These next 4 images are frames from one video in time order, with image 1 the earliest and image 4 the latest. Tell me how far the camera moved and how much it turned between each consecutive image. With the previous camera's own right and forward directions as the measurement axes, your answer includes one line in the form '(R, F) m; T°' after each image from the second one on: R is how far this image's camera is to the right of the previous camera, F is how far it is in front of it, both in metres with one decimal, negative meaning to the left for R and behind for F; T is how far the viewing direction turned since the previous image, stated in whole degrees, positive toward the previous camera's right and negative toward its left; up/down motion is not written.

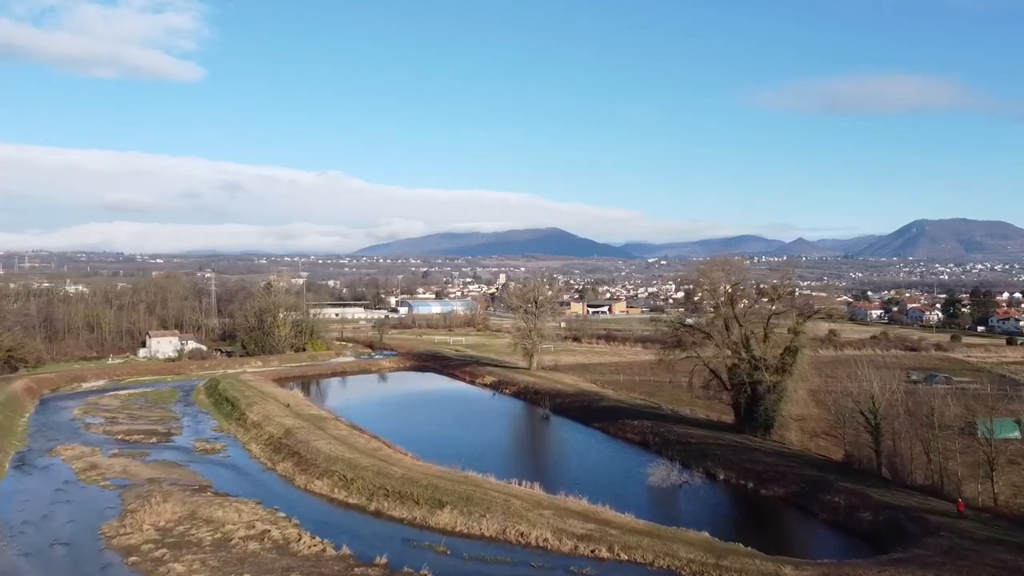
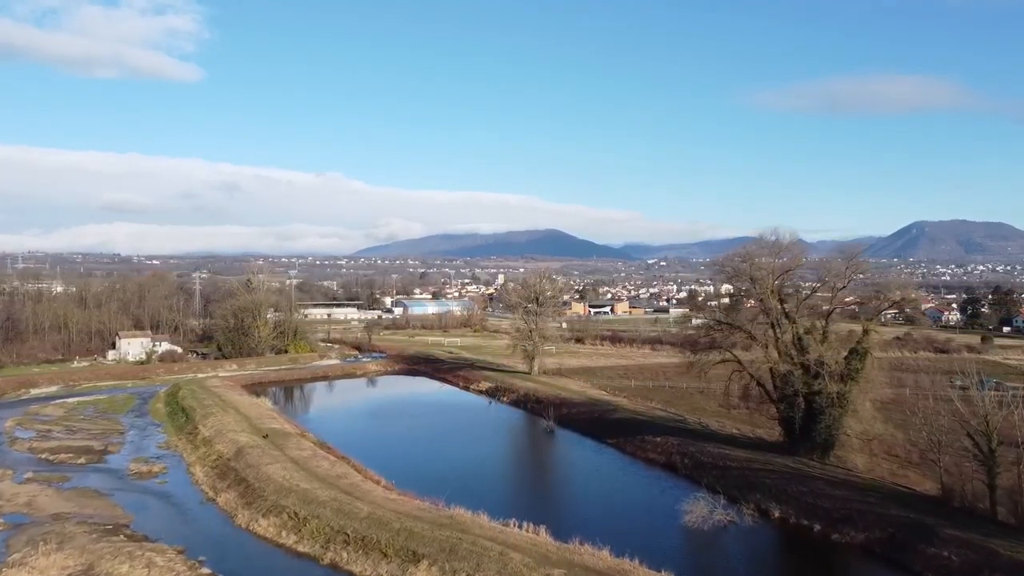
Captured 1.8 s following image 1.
(0.0, +6.0) m; 0°
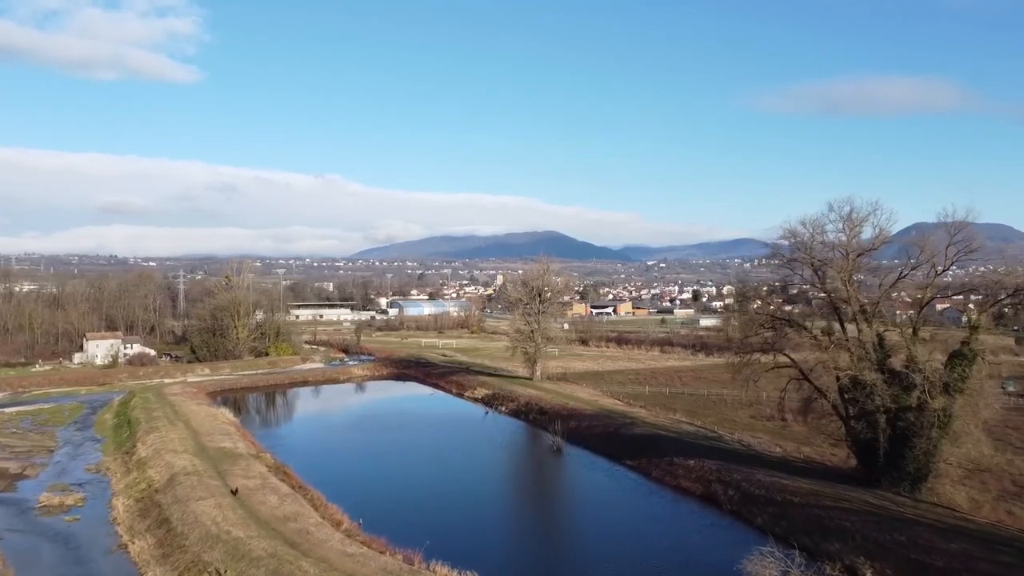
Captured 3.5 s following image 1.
(0.0, +5.7) m; 0°
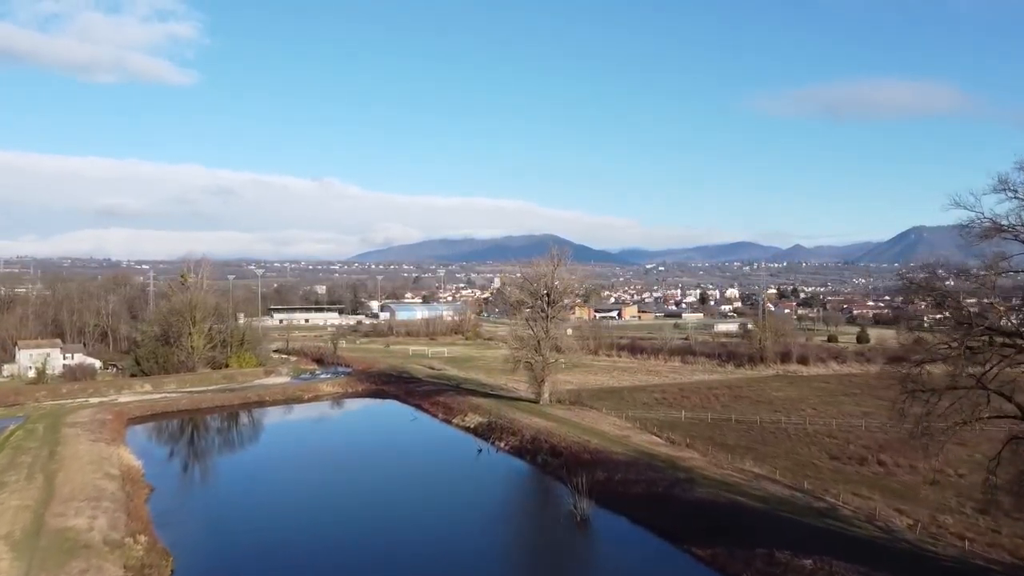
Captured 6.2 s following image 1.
(-0.2, +9.5) m; 0°
